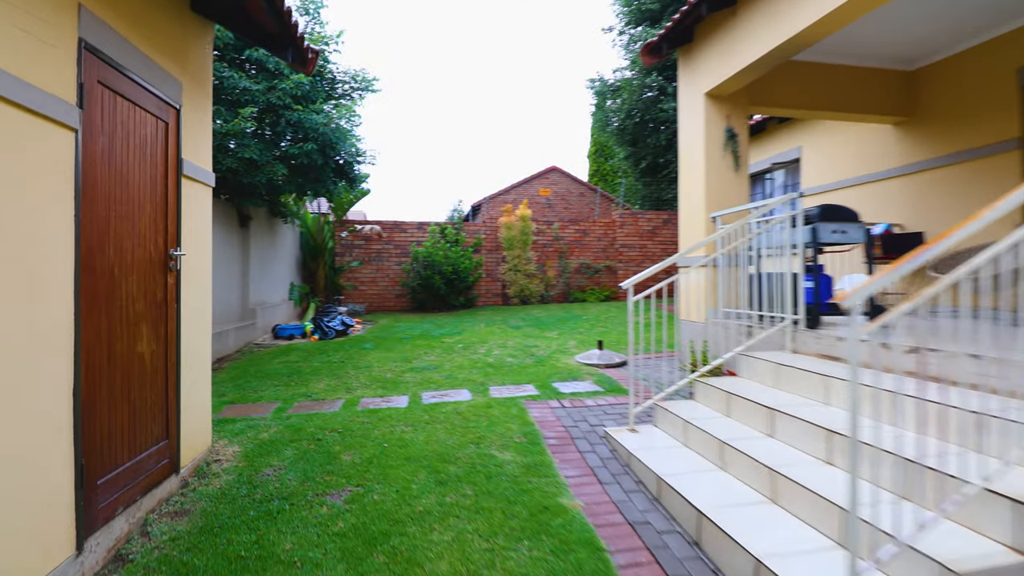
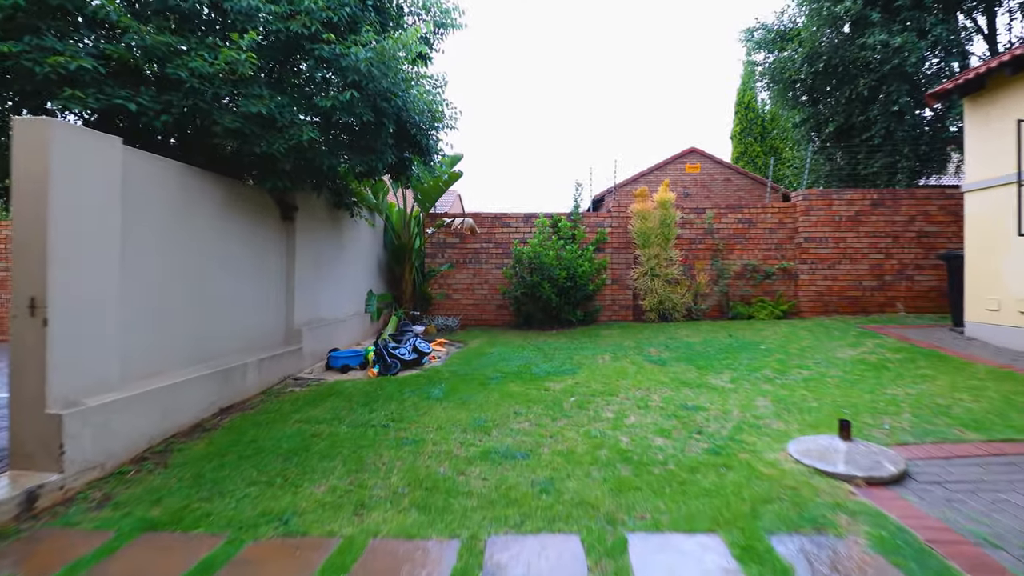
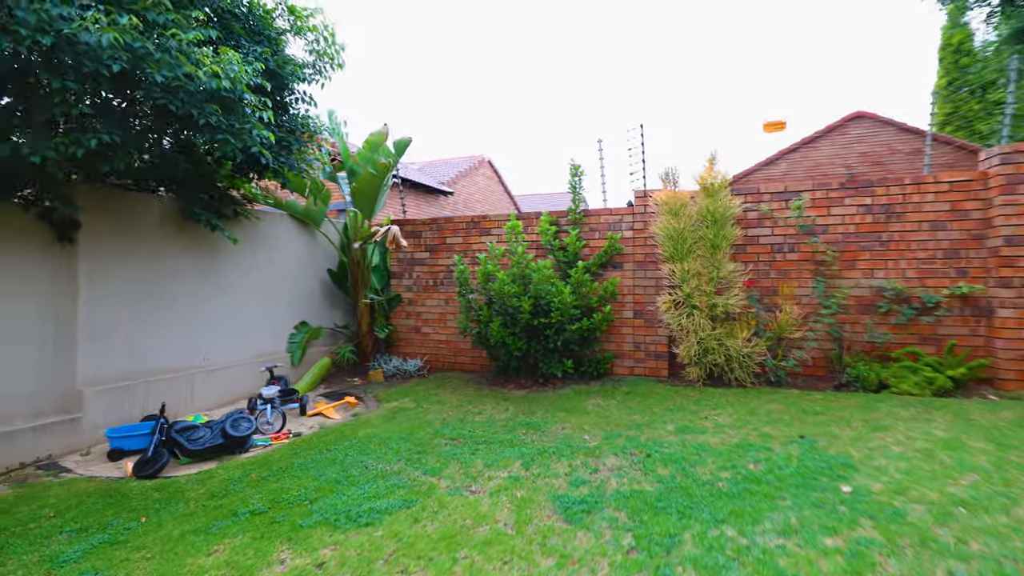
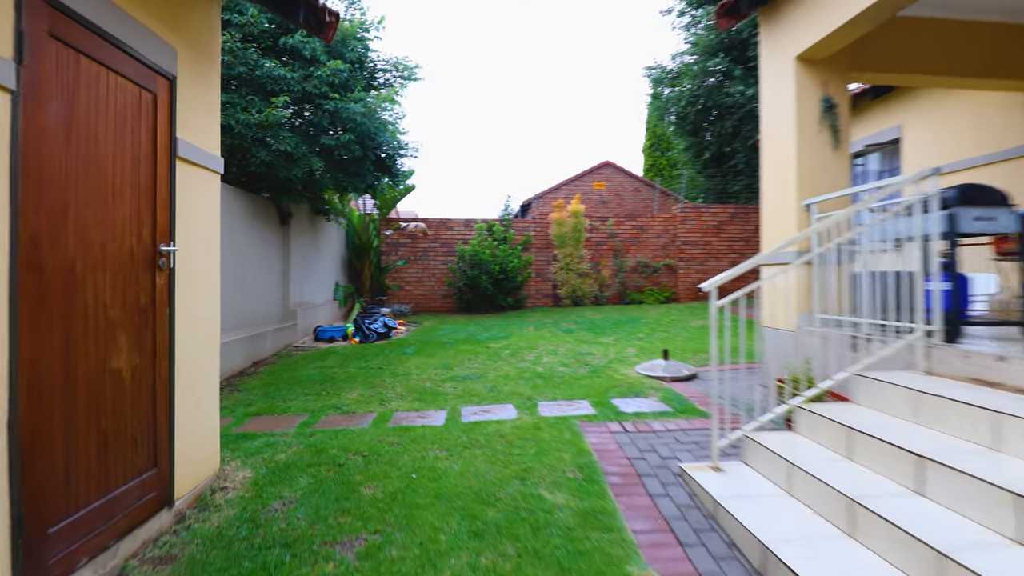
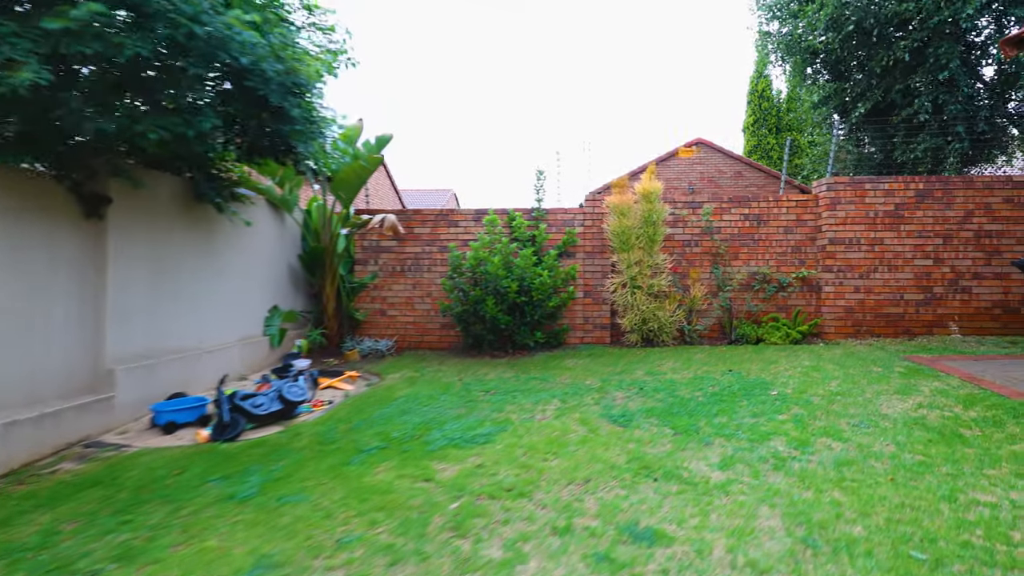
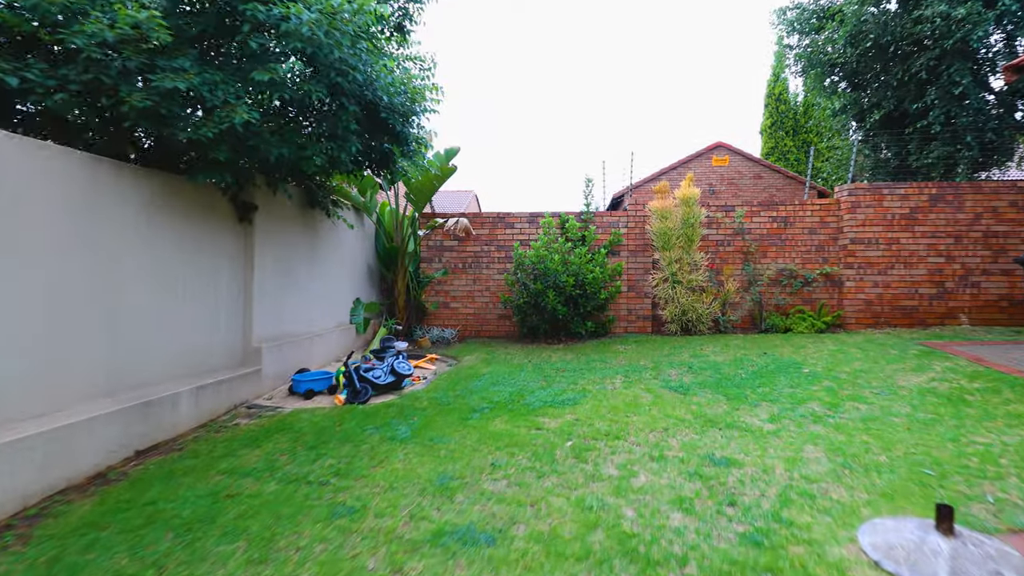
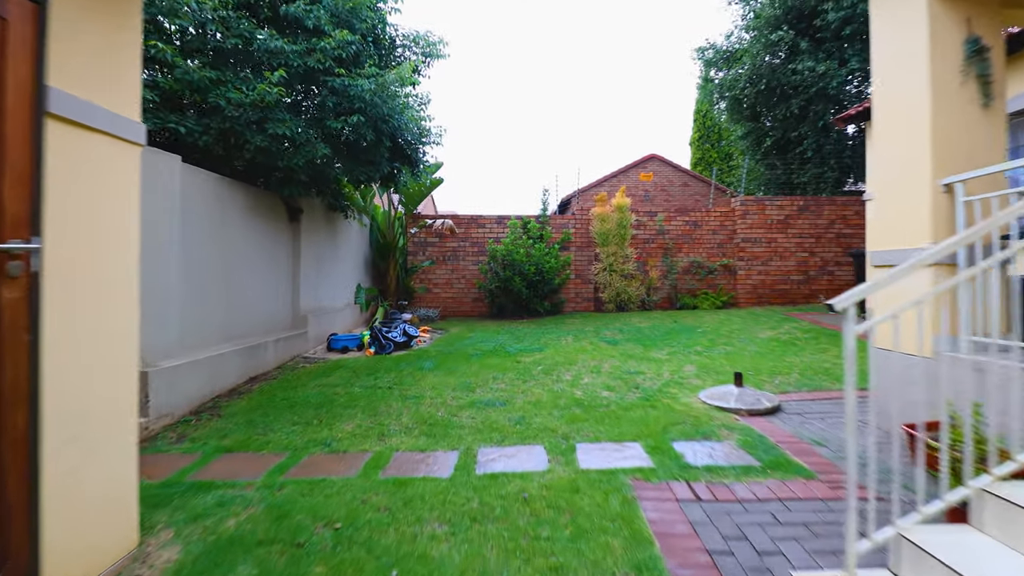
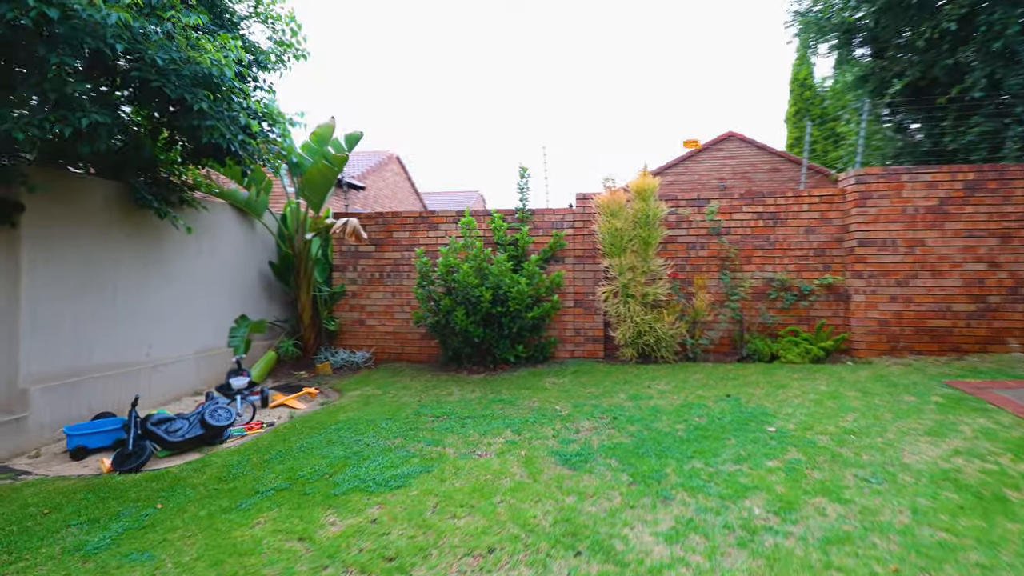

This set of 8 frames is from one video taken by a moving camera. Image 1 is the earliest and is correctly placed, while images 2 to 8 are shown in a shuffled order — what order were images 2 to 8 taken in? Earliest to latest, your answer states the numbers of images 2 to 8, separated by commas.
4, 7, 2, 6, 5, 8, 3
